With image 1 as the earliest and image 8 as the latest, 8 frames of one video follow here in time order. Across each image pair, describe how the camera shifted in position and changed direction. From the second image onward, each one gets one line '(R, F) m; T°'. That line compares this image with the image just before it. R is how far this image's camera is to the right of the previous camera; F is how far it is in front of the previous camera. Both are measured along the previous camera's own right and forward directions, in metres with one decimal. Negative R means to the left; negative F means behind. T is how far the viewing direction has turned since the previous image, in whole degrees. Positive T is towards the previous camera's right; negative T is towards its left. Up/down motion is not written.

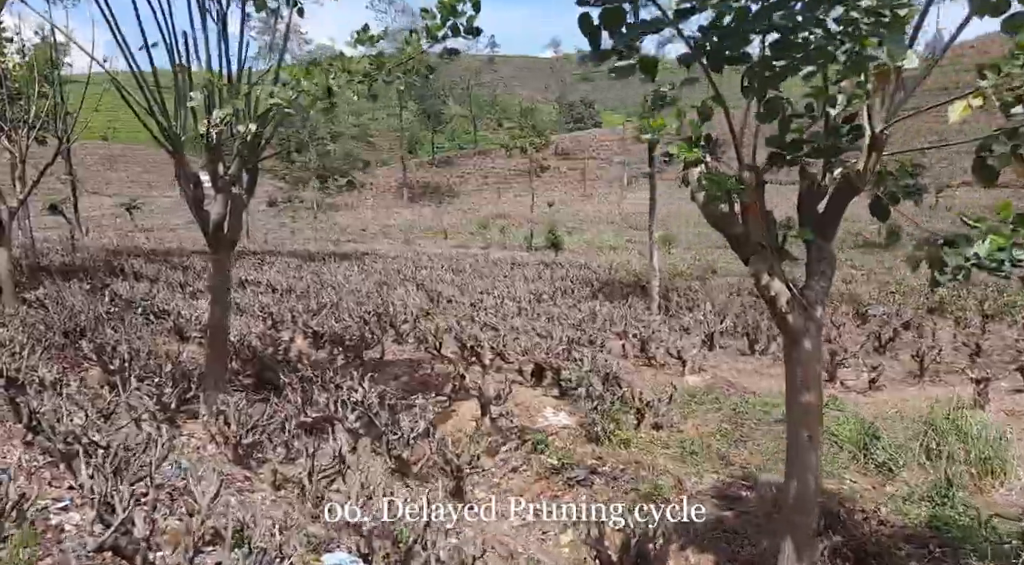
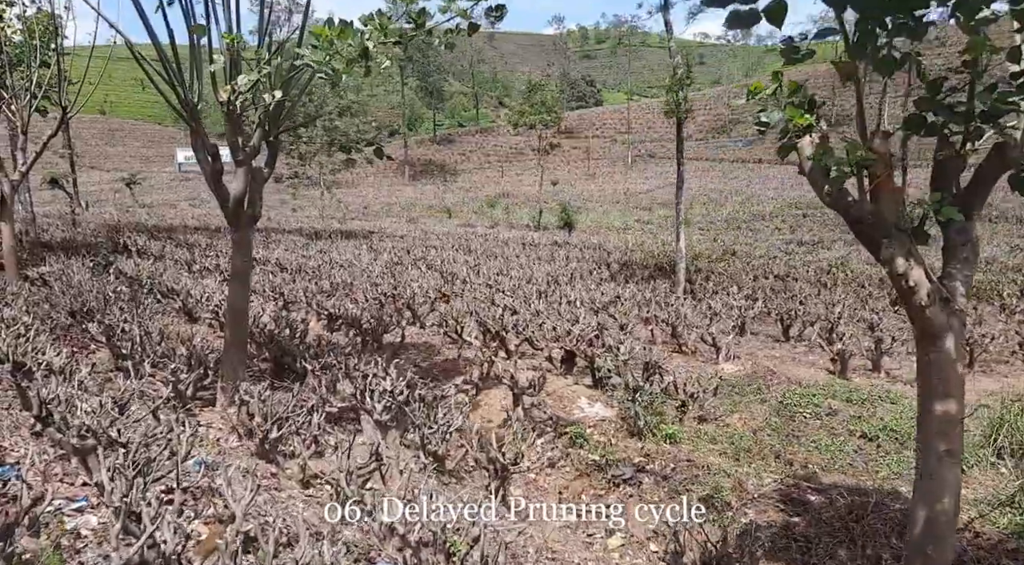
(-0.3, +0.4) m; 0°
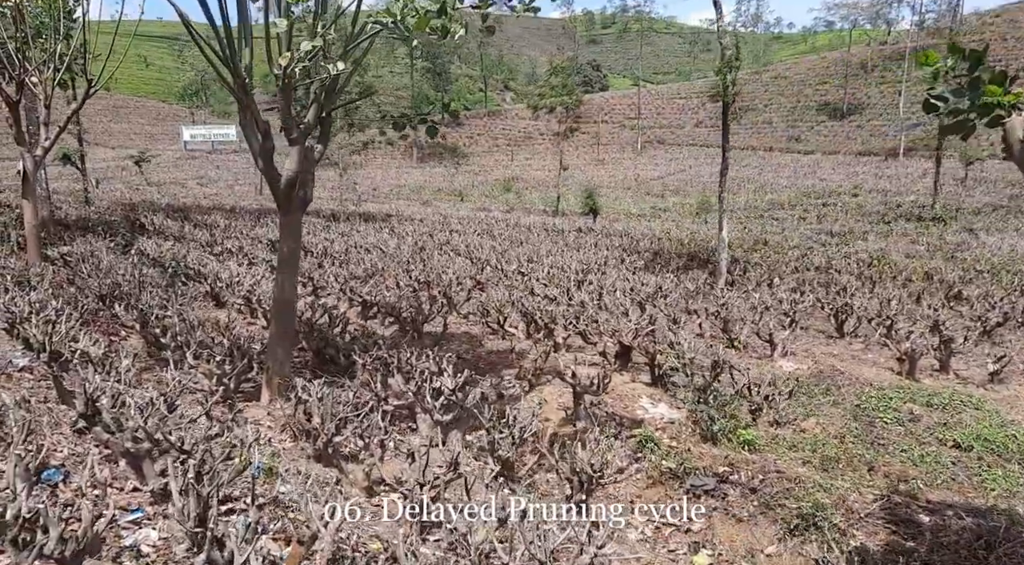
(-0.5, +0.4) m; 0°
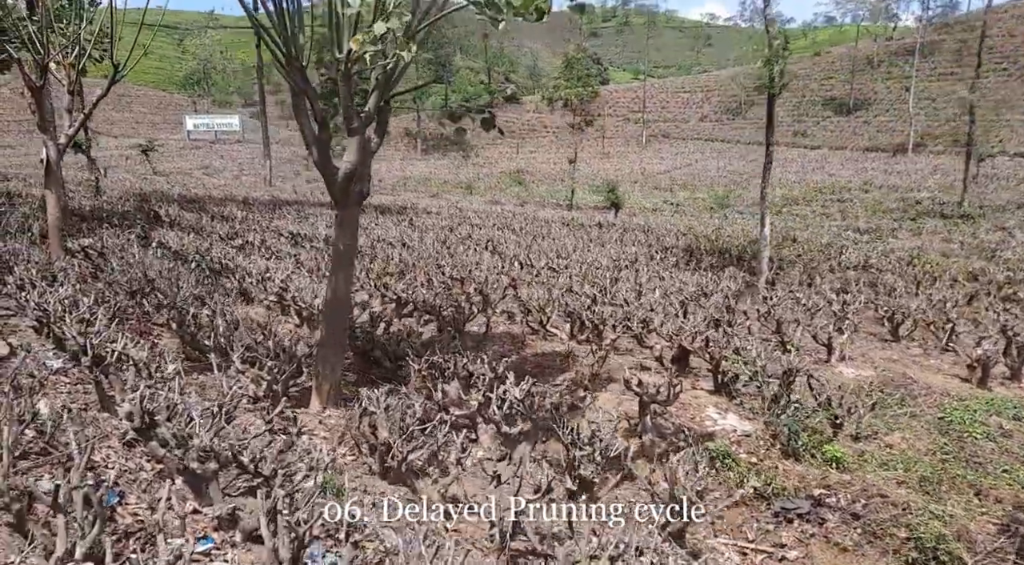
(-0.5, +0.3) m; 0°
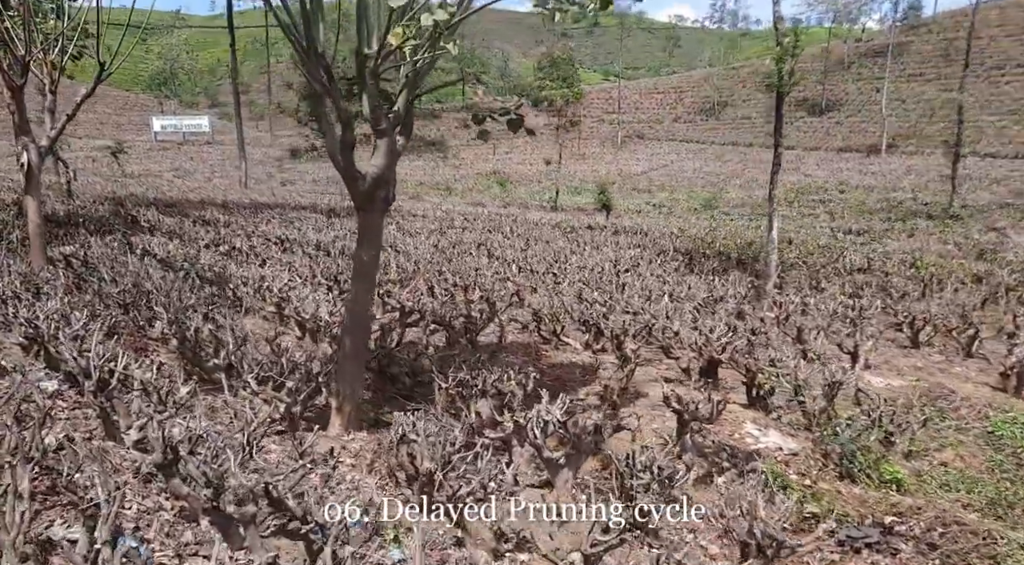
(-0.4, +0.3) m; +2°
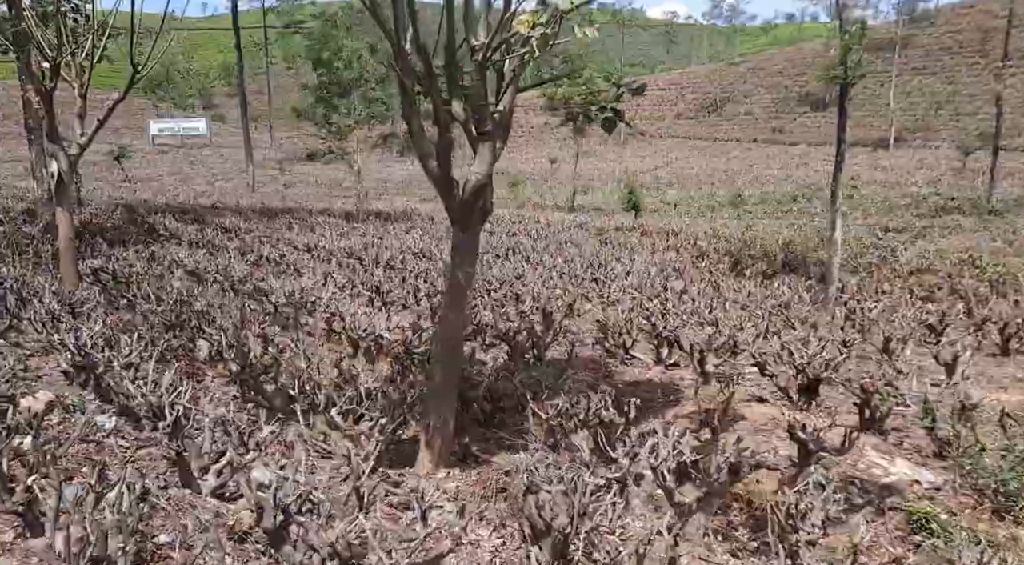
(-0.6, +0.5) m; 0°
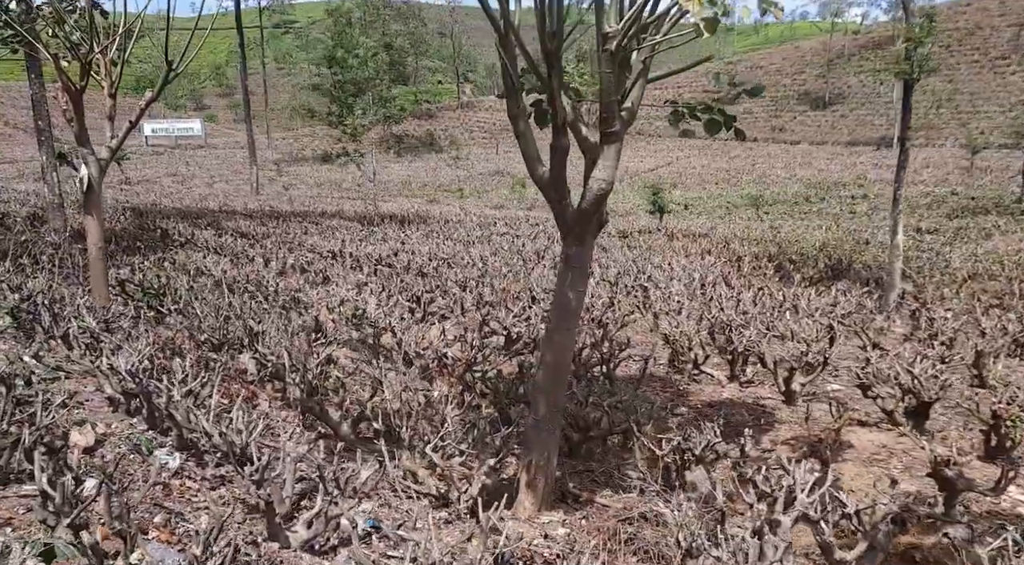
(-0.6, +0.5) m; 0°
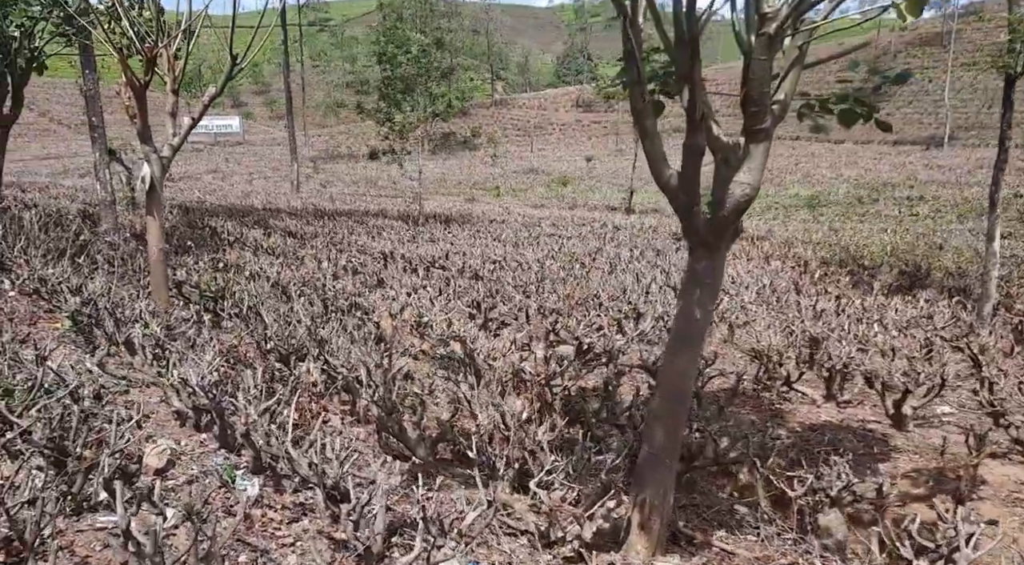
(-0.4, +0.4) m; -2°
